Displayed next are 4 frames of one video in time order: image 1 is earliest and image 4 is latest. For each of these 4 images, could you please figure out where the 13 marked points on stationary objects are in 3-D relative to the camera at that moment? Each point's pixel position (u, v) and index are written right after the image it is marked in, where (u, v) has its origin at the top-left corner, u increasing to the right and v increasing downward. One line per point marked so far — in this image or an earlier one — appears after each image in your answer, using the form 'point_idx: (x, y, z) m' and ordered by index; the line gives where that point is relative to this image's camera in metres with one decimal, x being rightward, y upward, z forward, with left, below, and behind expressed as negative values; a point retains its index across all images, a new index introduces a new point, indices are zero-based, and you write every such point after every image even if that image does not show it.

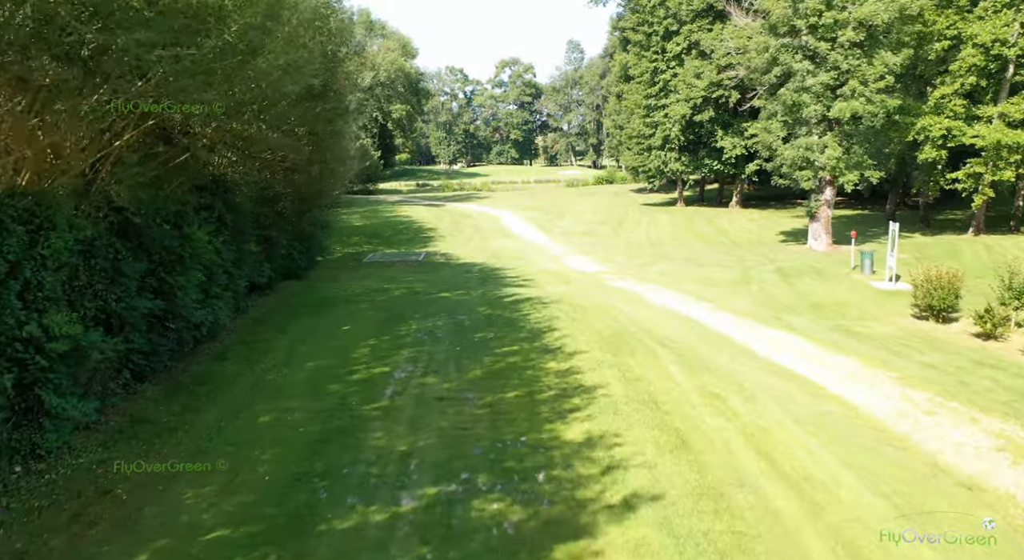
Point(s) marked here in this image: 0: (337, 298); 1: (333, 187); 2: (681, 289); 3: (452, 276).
0: (-2.9, -0.3, +12.2) m
1: (-3.8, +1.9, +16.0) m
2: (+3.6, -0.2, +16.0) m
3: (-1.4, +0.1, +17.7) m
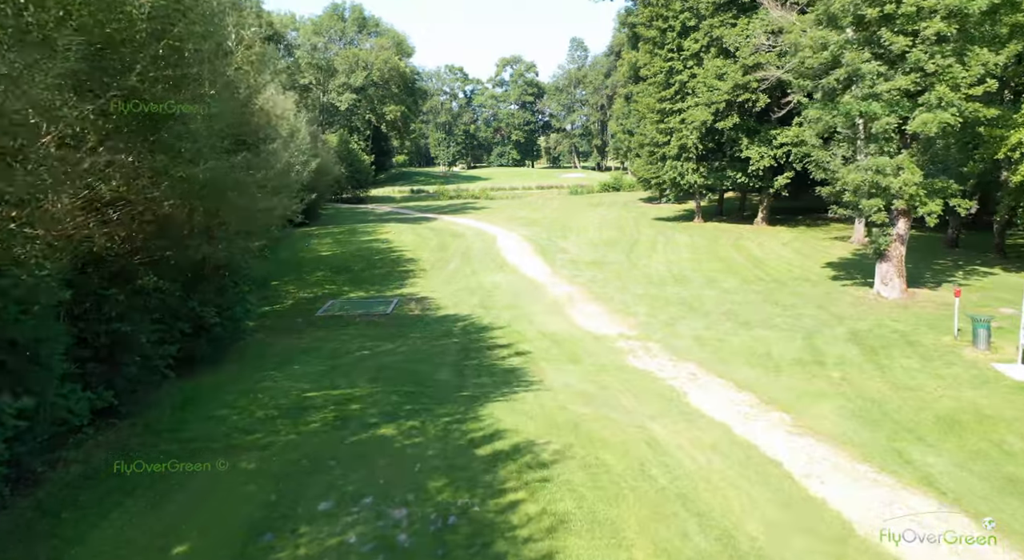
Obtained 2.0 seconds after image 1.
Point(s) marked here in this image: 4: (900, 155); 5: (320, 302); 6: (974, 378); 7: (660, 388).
0: (-3.1, -1.6, +7.8) m
1: (-4.0, +0.6, +11.6) m
2: (+3.4, -1.5, +11.5) m
3: (-1.6, -1.2, +13.3) m
4: (+8.8, +2.8, +17.0) m
5: (-4.7, -0.5, +18.3) m
6: (+6.8, -1.5, +11.1) m
7: (+2.2, -1.6, +10.9) m
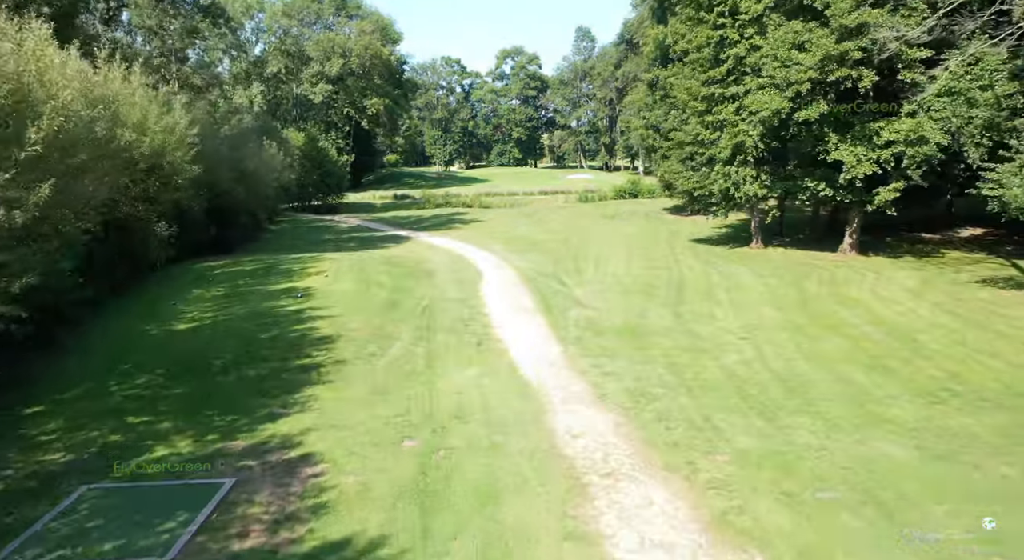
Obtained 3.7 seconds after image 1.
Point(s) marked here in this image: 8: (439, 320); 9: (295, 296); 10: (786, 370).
0: (-3.5, -3.4, -2.1) m
1: (-4.4, -1.2, +1.7) m
2: (+3.0, -3.3, +1.6) m
3: (-1.9, -3.0, +3.4) m
4: (+8.5, +1.0, +7.0) m
5: (-5.0, -2.3, +8.3) m
6: (+6.5, -3.3, +1.1) m
7: (+1.8, -3.4, +0.9) m
8: (-1.7, -0.9, +17.3) m
9: (-5.3, -0.4, +18.0) m
10: (+4.9, -1.5, +13.5) m
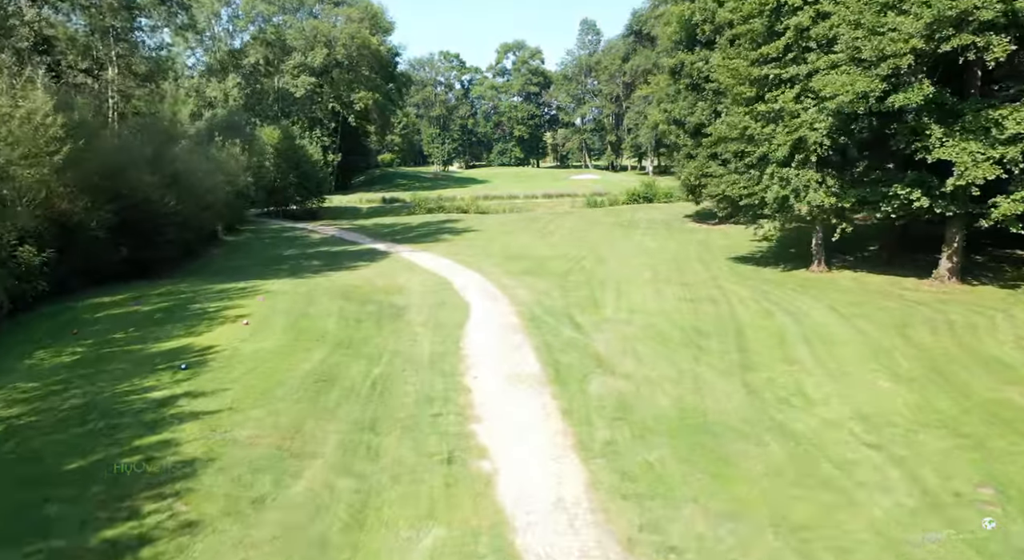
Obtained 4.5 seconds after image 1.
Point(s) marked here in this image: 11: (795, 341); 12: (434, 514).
0: (-3.6, -4.4, -8.2) m
1: (-4.5, -2.2, -4.4) m
2: (+2.9, -4.3, -4.5) m
3: (-2.1, -4.0, -2.7) m
4: (+8.3, 0.0, +0.9) m
5: (-5.2, -3.3, +2.3) m
6: (+6.3, -4.3, -5.0) m
7: (+1.7, -4.4, -5.1) m
8: (-1.8, -1.8, +11.2) m
9: (-5.4, -1.4, +11.9) m
10: (+4.8, -2.5, +7.4) m
11: (+5.9, -1.2, +15.4) m
12: (-0.8, -2.4, +8.1) m
